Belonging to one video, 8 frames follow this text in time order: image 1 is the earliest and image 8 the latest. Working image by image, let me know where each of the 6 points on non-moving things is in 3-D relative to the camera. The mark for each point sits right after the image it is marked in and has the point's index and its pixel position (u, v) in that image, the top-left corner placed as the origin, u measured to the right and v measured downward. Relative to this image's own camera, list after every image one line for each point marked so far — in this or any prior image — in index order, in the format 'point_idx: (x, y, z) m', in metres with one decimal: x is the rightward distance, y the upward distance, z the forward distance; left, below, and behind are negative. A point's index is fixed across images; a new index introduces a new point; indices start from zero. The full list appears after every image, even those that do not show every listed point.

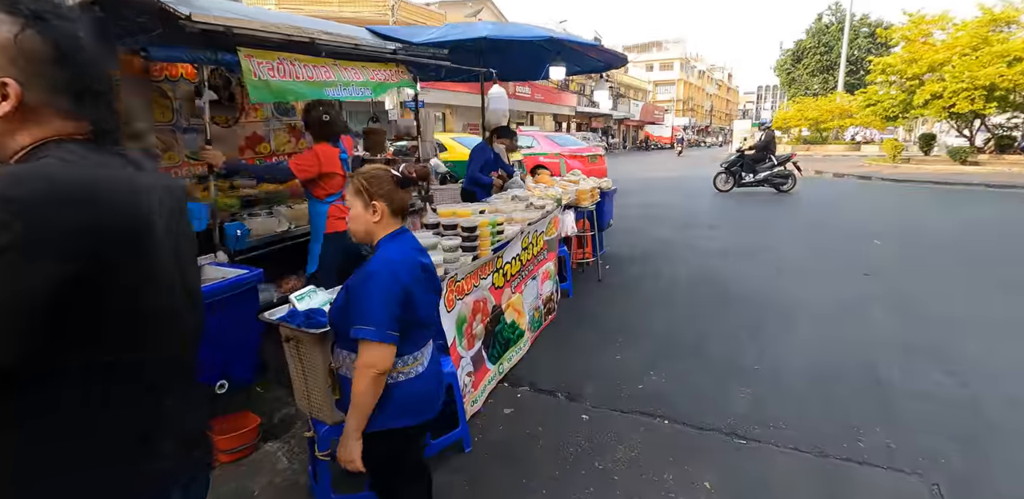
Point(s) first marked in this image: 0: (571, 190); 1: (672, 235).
0: (+0.7, +0.6, +5.5) m
1: (+2.6, +0.2, +8.4) m
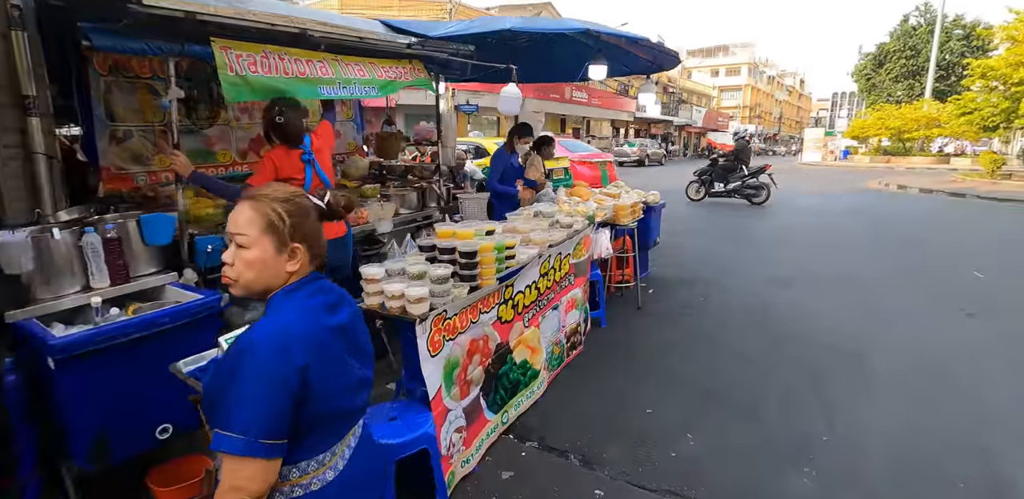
0: (+0.9, +0.4, +4.8) m
1: (+3.1, -0.1, +7.6) m
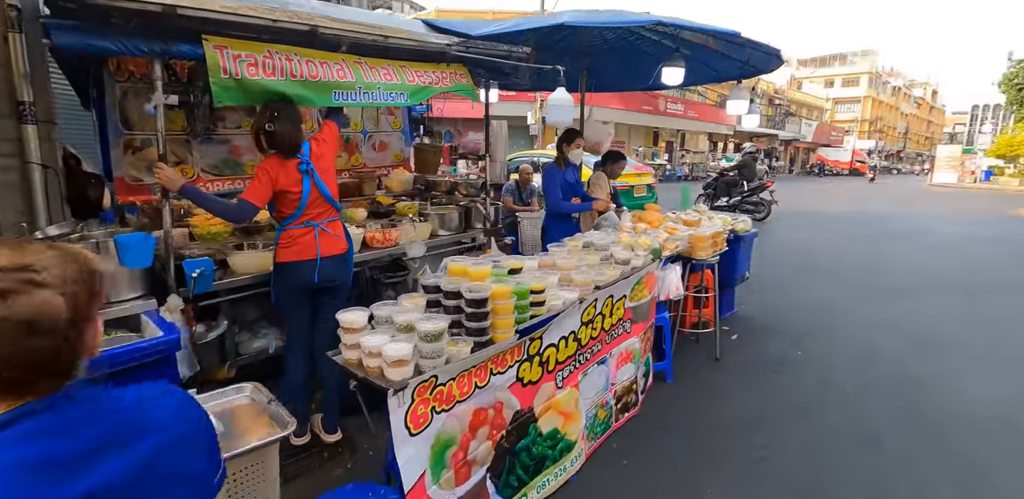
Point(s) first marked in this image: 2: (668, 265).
0: (+1.3, +0.1, +4.0) m
1: (+3.9, -0.6, +6.3) m
2: (+1.1, -0.1, +3.8) m
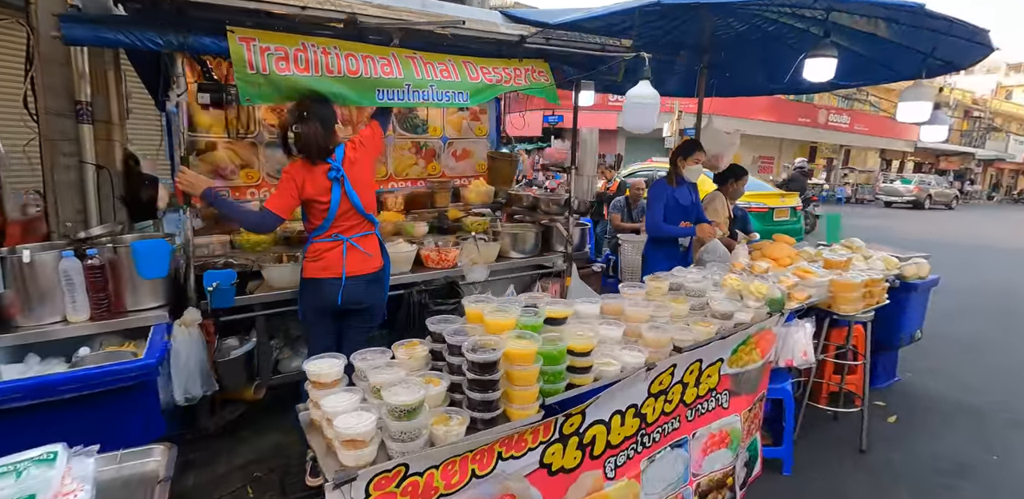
0: (+1.8, -0.2, +3.0) m
1: (+4.8, -1.1, +4.6) m
2: (+1.6, -0.4, +2.9) m
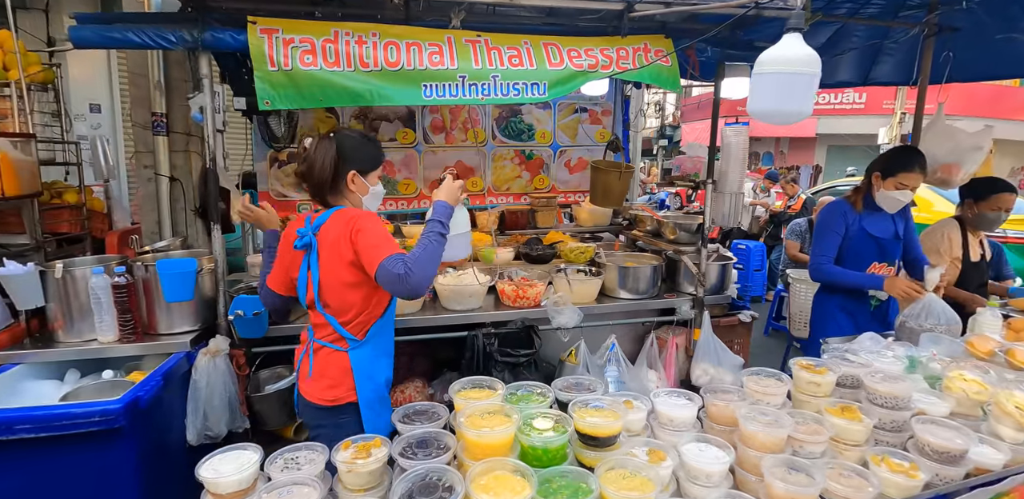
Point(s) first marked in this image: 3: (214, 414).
0: (+2.1, -0.4, +1.6) m
1: (+5.4, -1.6, +2.2) m
2: (+1.8, -0.6, +1.6) m
3: (-1.3, -0.7, +2.2) m
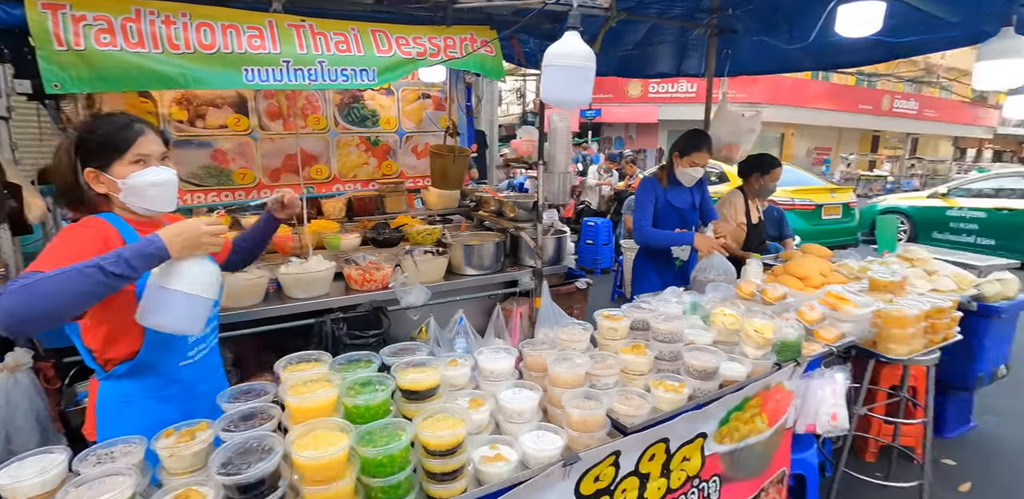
0: (+1.5, -0.3, +2.2) m
1: (+4.7, -1.1, +3.5) m
2: (+1.2, -0.5, +2.1) m
3: (-1.9, -0.7, +2.0) m
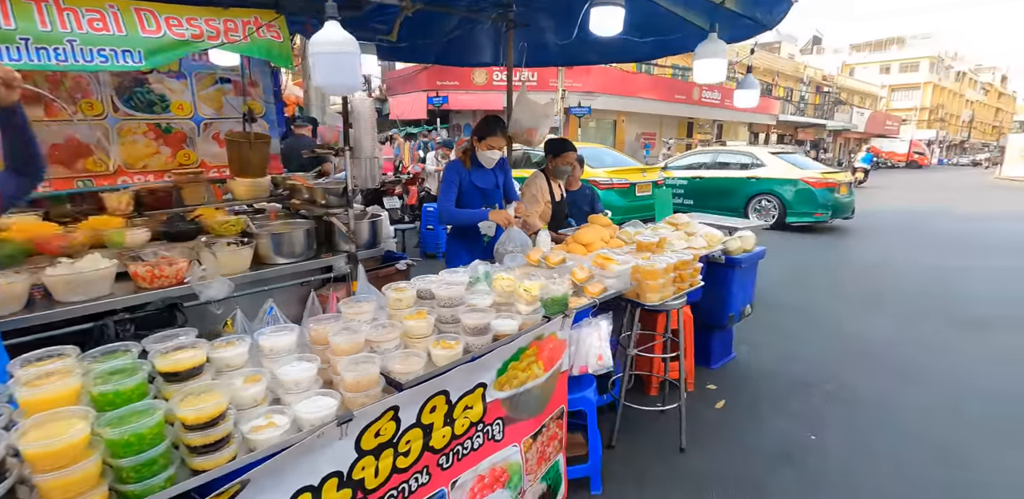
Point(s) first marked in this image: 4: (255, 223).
0: (+0.6, -0.1, +2.6) m
1: (+3.3, -0.7, +4.8) m
2: (+0.4, -0.3, +2.5) m
3: (-2.6, -0.8, +1.6) m
4: (-1.5, +0.1, +3.0) m
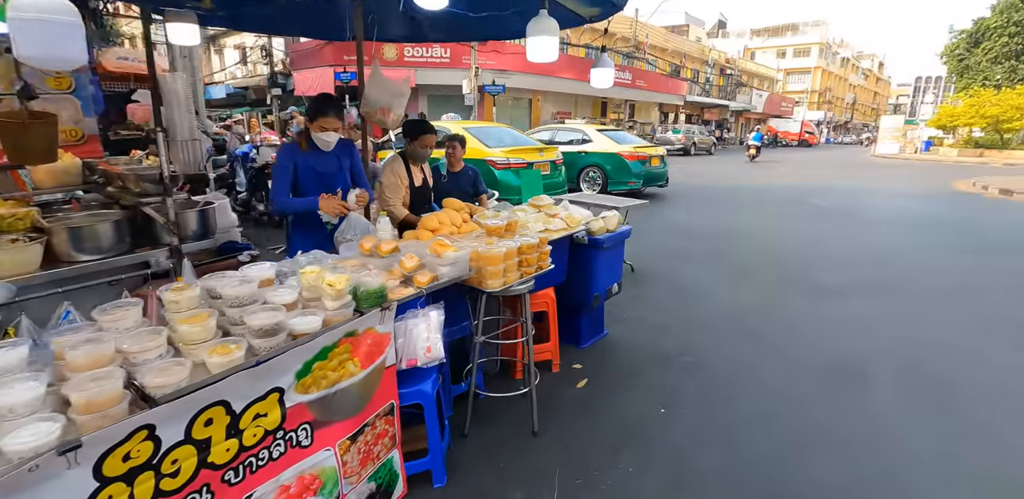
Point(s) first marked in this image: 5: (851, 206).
0: (-0.2, 0.0, +2.5) m
1: (+2.2, -0.5, +5.1) m
2: (-0.4, -0.3, +2.4) m
3: (-3.2, -0.8, +1.1) m
4: (-2.3, +0.2, +2.6) m
5: (+7.1, +0.9, +11.1) m
